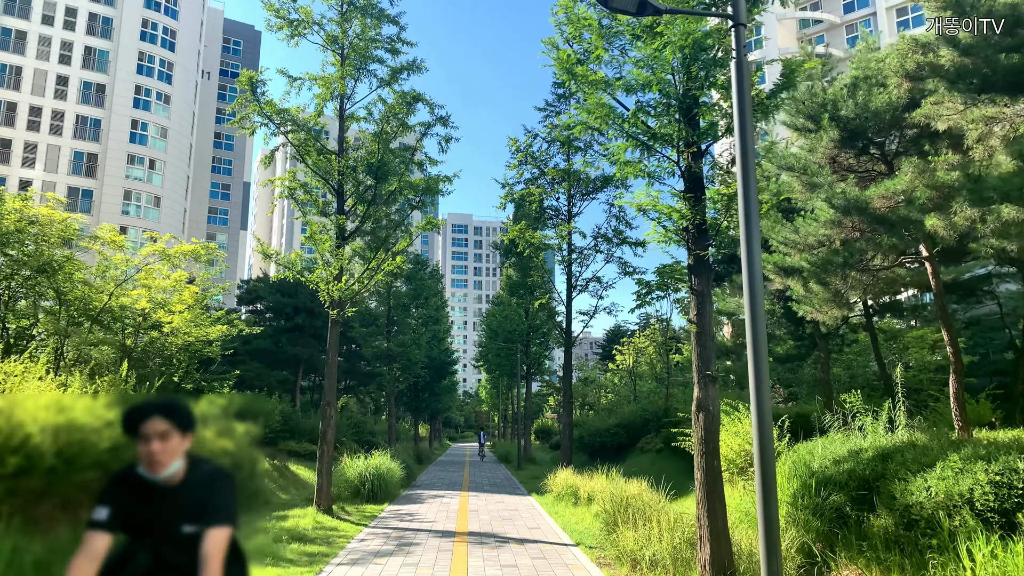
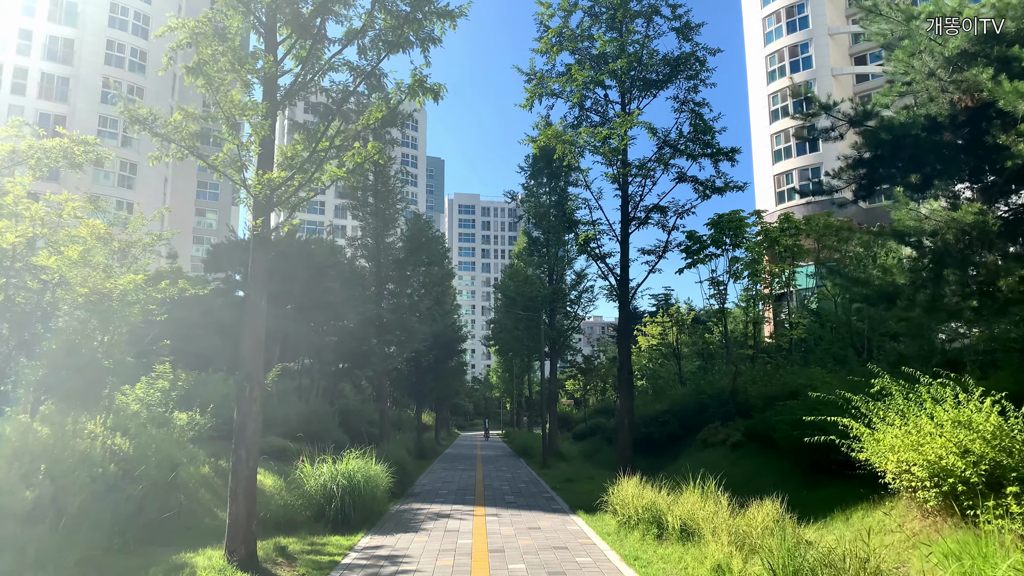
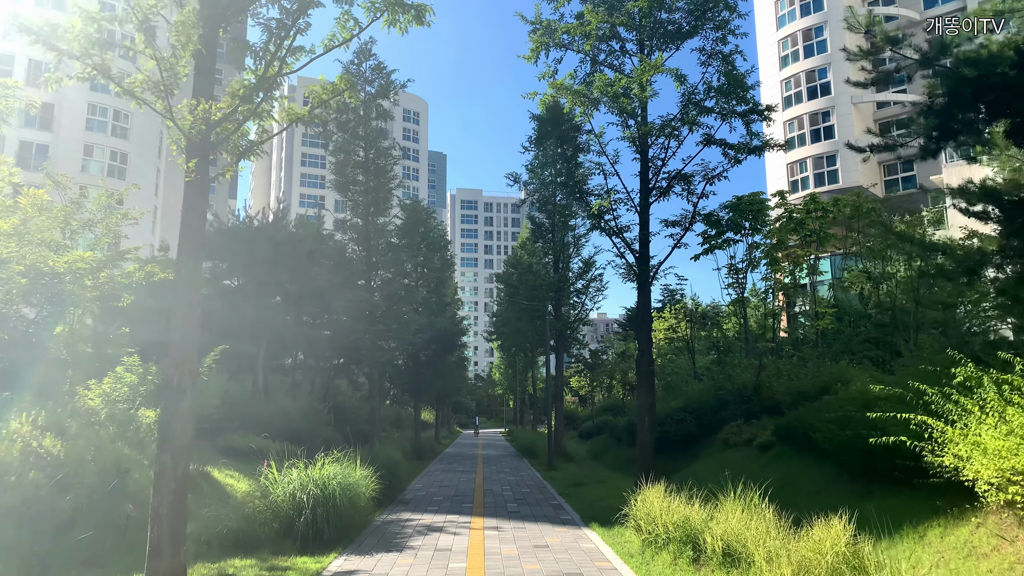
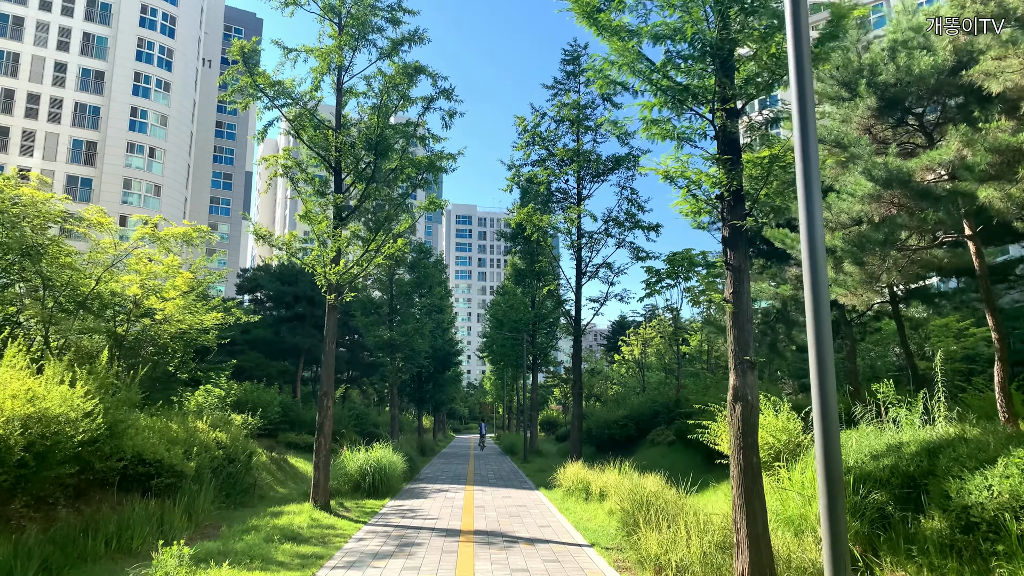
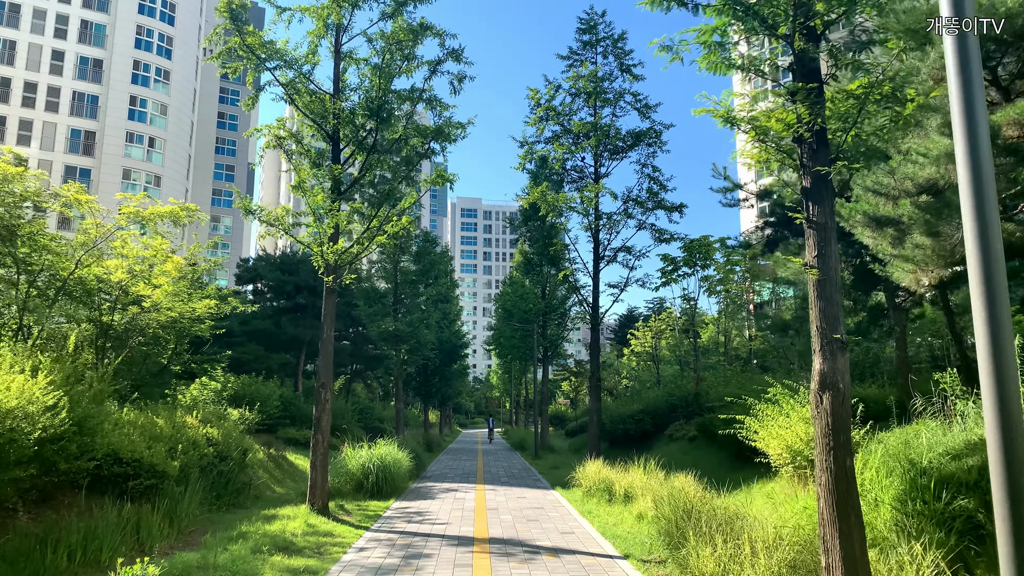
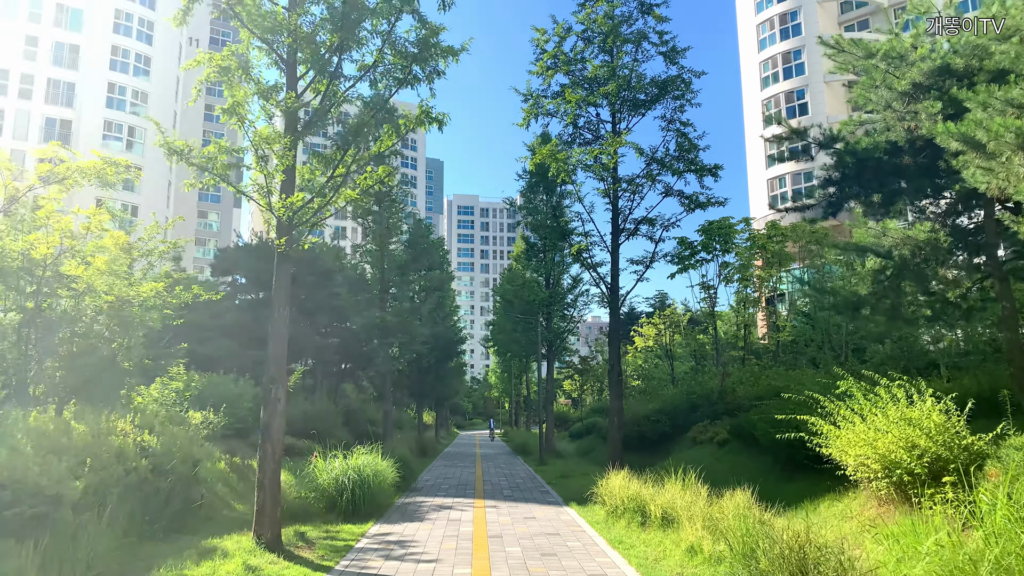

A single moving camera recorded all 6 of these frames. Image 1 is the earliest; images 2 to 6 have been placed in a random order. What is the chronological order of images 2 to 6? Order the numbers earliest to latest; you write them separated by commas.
4, 5, 6, 2, 3
